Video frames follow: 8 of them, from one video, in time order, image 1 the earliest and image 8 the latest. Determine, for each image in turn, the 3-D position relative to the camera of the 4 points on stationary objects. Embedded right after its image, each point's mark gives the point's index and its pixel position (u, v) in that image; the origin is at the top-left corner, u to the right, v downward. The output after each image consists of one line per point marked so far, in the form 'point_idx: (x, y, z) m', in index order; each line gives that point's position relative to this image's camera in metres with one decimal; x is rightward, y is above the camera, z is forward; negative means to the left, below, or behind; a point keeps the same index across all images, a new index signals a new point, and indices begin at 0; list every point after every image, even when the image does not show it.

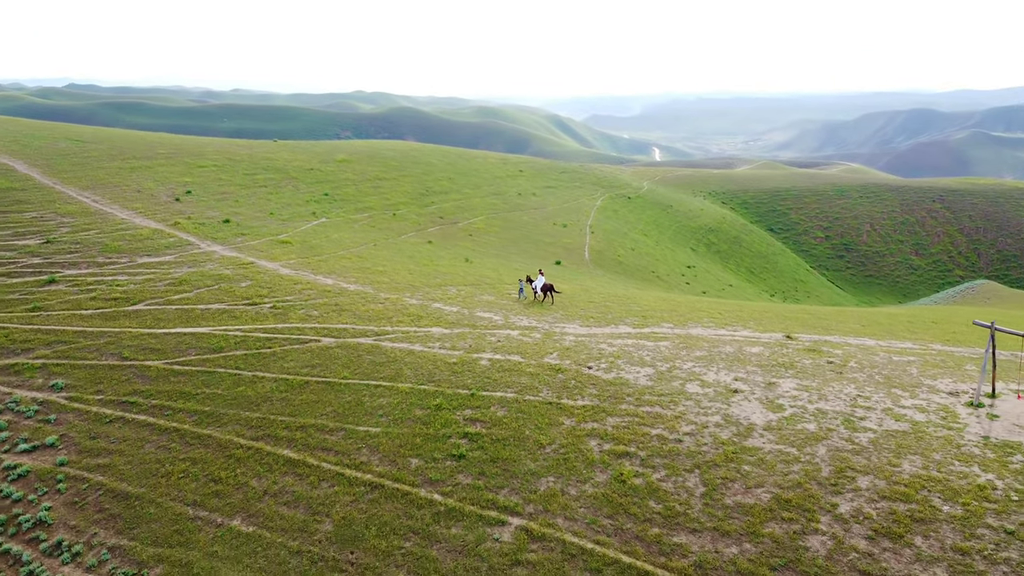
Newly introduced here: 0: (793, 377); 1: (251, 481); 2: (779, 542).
0: (+5.7, -1.8, +16.5) m
1: (-4.8, -3.5, +14.7) m
2: (+3.9, -3.7, +12.0) m
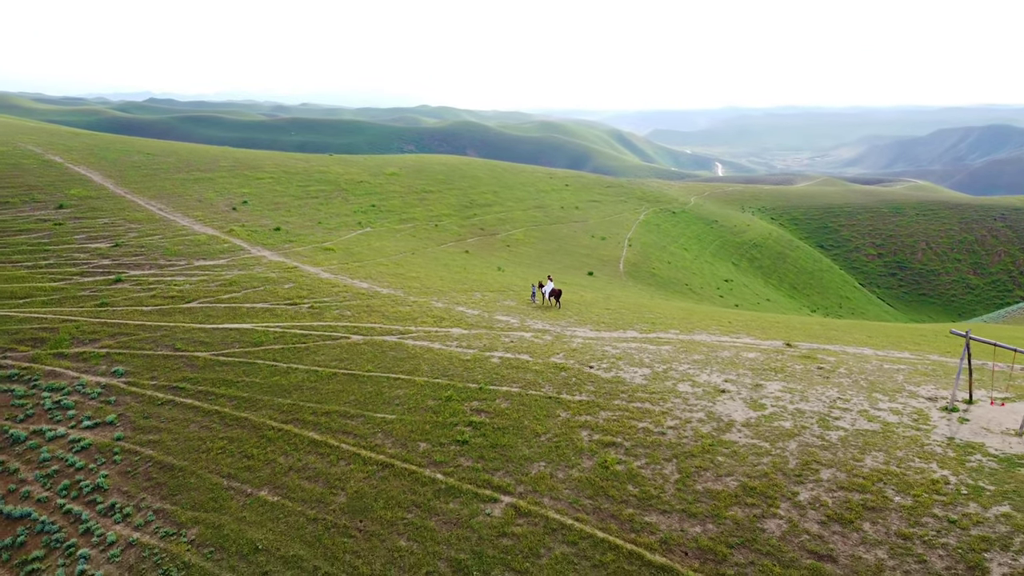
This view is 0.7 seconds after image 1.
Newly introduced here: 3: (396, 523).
0: (+5.8, -2.0, +17.5) m
1: (-4.8, -3.4, +16.6) m
2: (+3.7, -3.8, +13.2) m
3: (-2.1, -4.2, +14.5) m
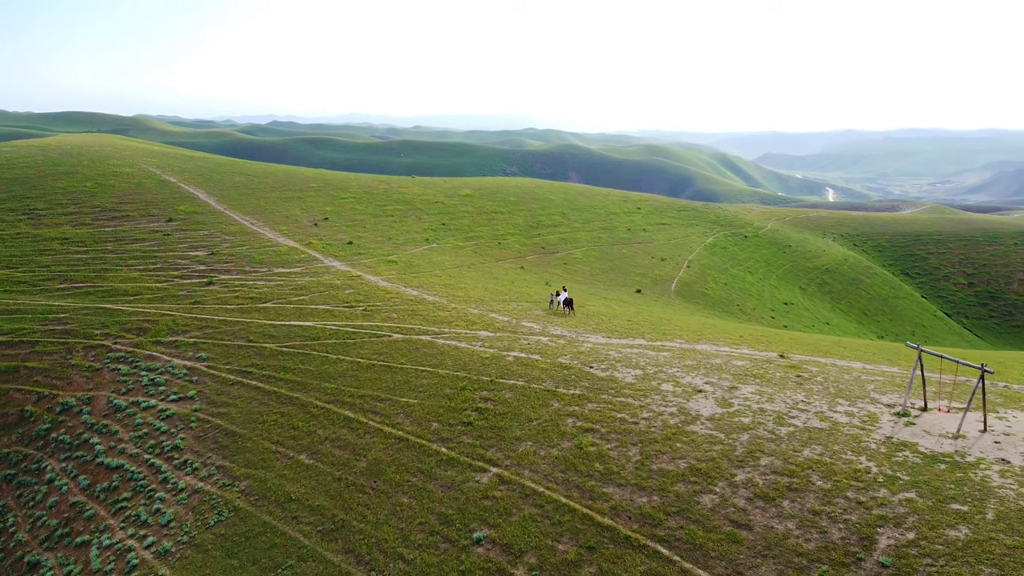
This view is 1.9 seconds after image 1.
0: (+5.9, -2.3, +19.5) m
1: (-4.8, -3.4, +19.9) m
2: (+3.2, -3.9, +15.5) m
3: (-2.4, -4.2, +17.5) m
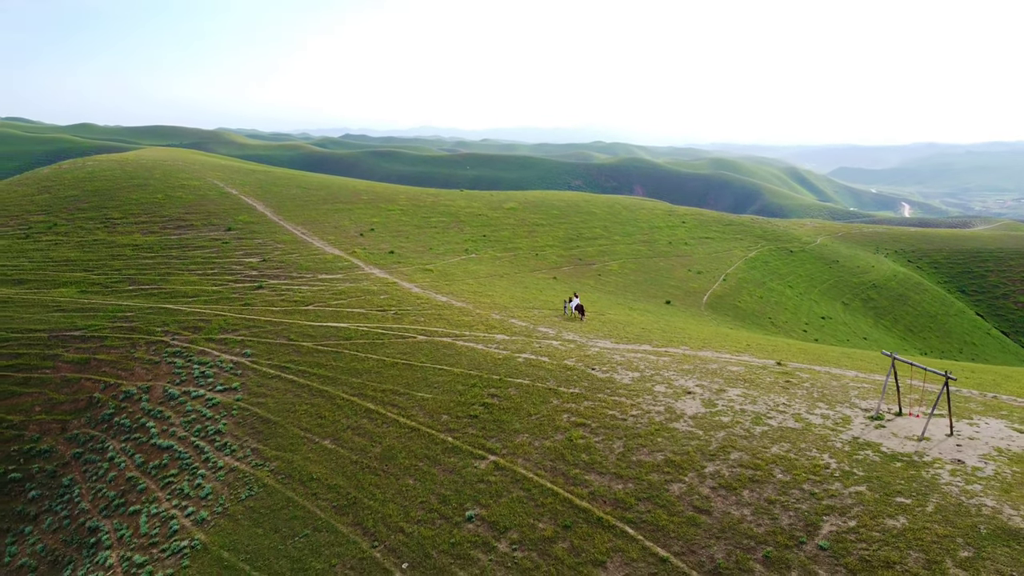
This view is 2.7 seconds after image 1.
0: (+6.0, -2.6, +20.8) m
1: (-4.6, -3.5, +22.0) m
2: (+2.9, -4.1, +17.0) m
3: (-2.5, -4.3, +19.4) m
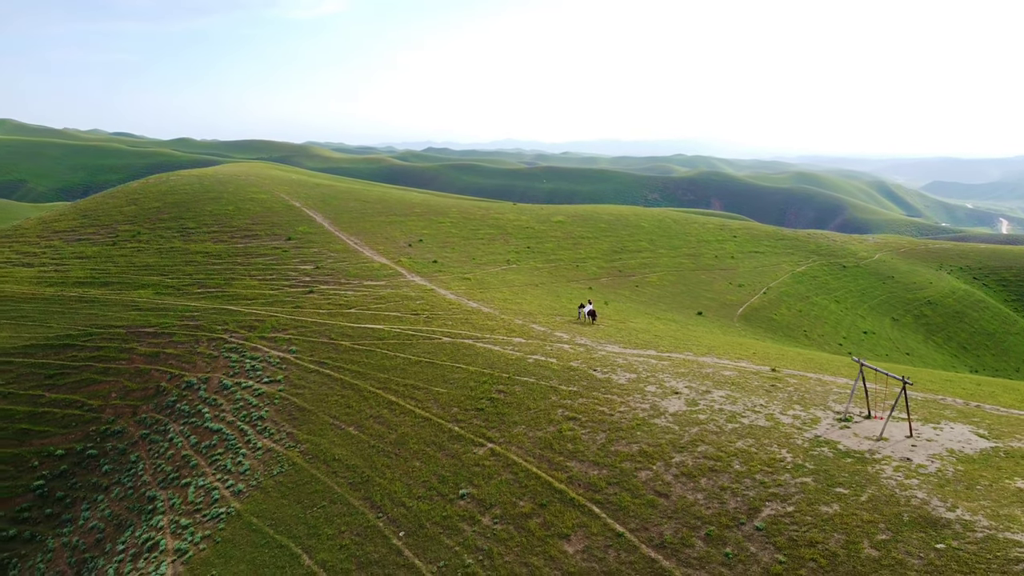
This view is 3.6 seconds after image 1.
0: (+6.1, -2.8, +22.4) m
1: (-4.4, -3.7, +24.6) m
2: (+2.6, -4.2, +18.9) m
3: (-2.5, -4.4, +21.8) m
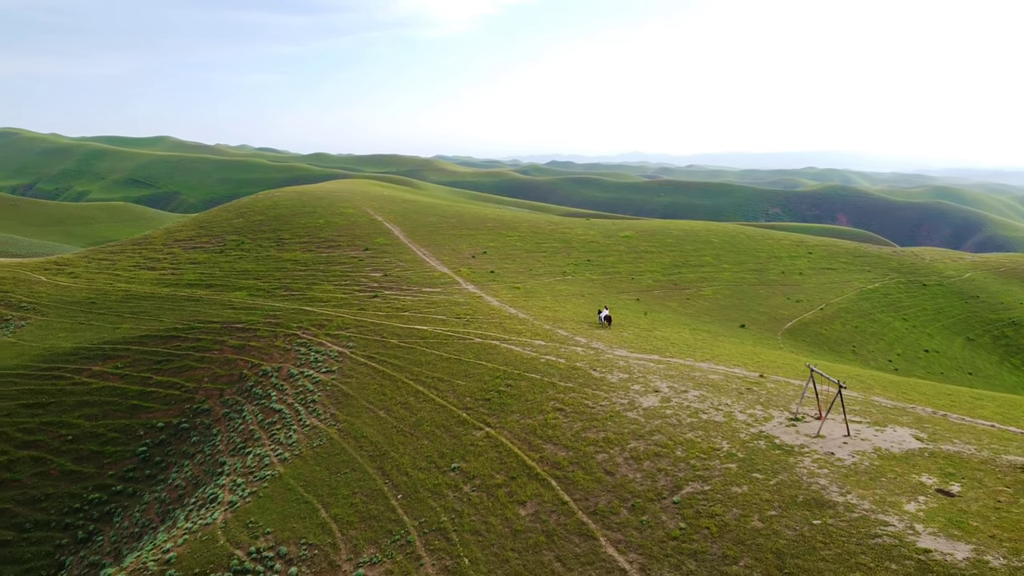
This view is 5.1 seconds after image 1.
0: (+6.0, -3.2, +24.9) m
1: (-4.1, -3.8, +28.6) m
2: (+2.0, -4.4, +21.8) m
3: (-2.6, -4.5, +25.6) m
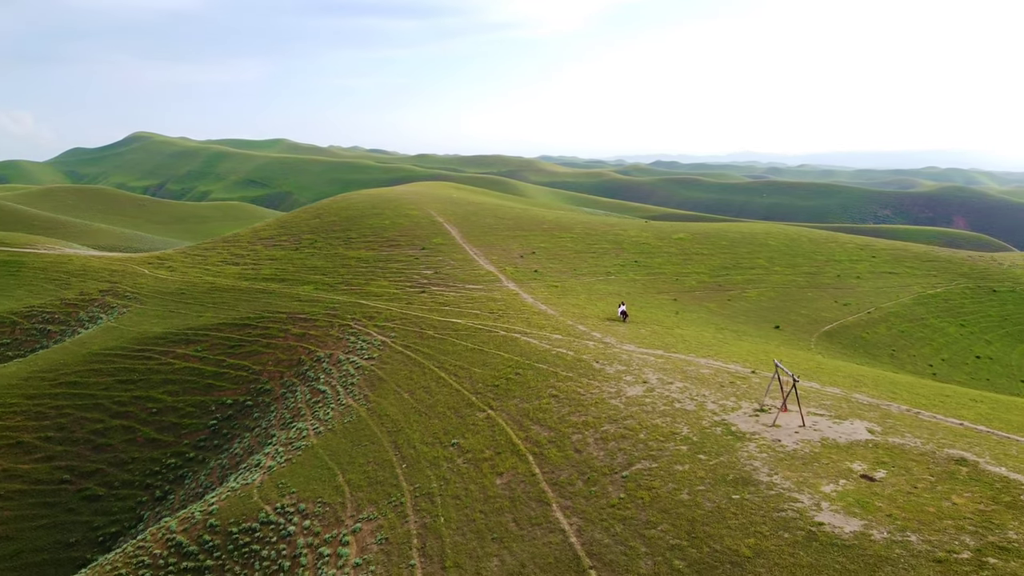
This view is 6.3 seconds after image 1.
0: (+5.9, -3.1, +26.8) m
1: (-3.5, -3.6, +31.8) m
2: (+1.6, -4.4, +24.3) m
3: (-2.5, -4.4, +28.6) m
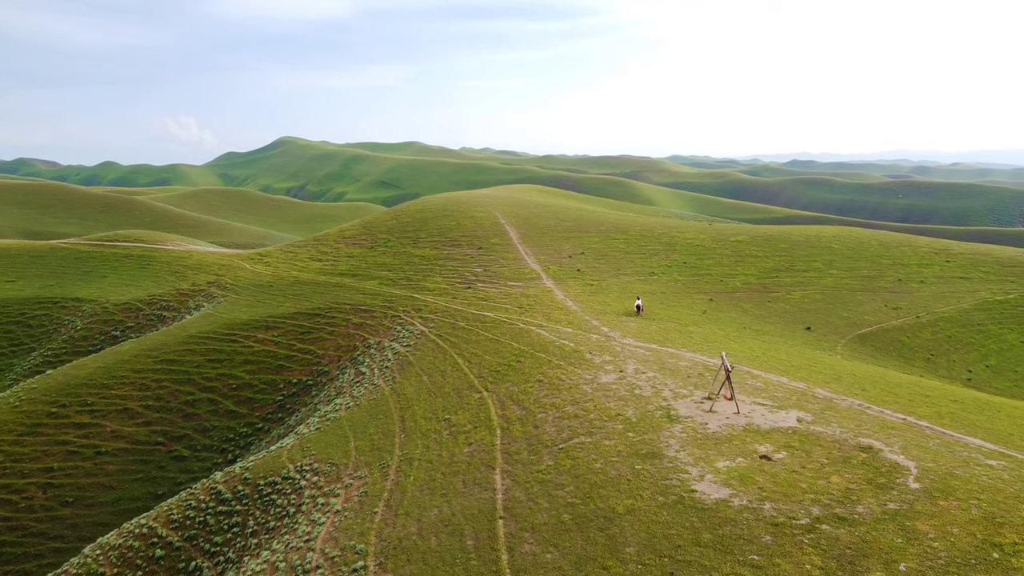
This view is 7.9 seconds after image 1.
0: (+5.5, -3.1, +29.2) m
1: (-3.1, -3.4, +35.7) m
2: (+0.7, -4.2, +27.5) m
3: (-2.7, -4.2, +32.4) m
